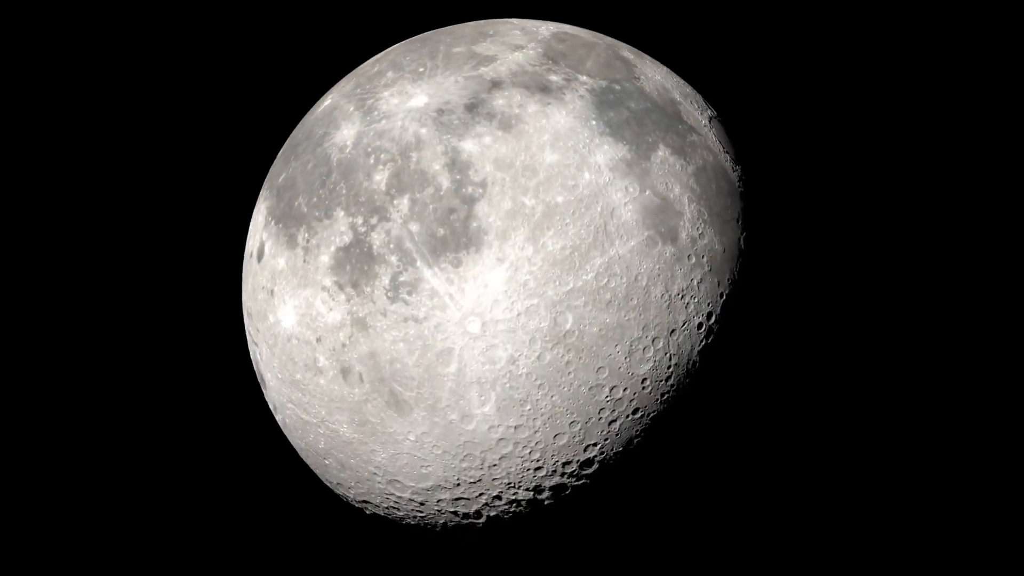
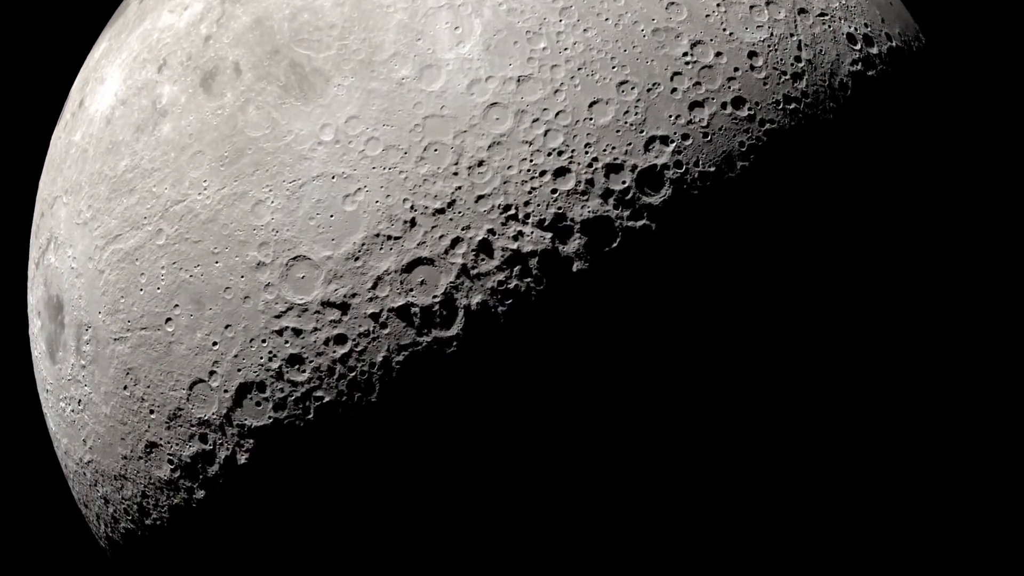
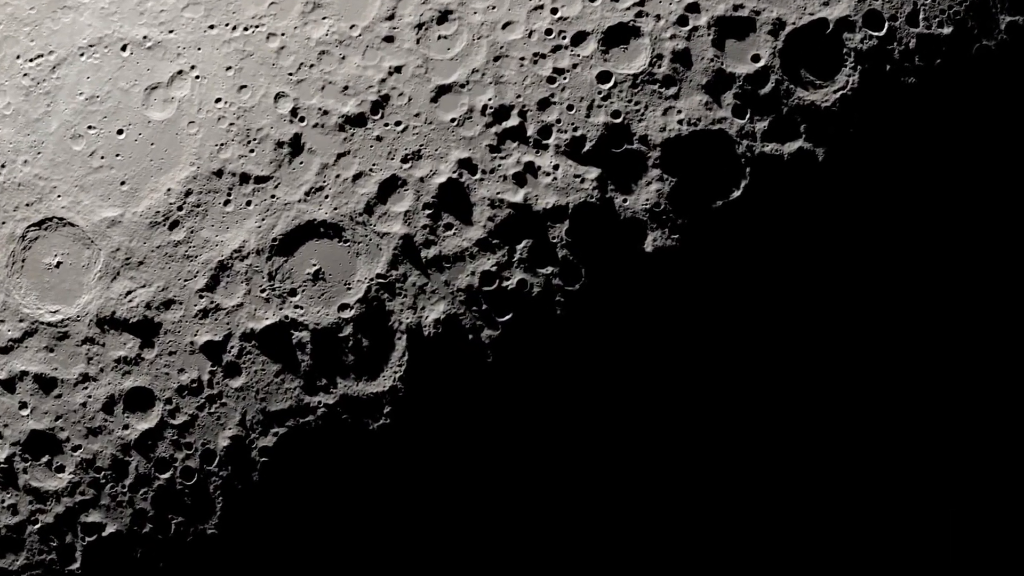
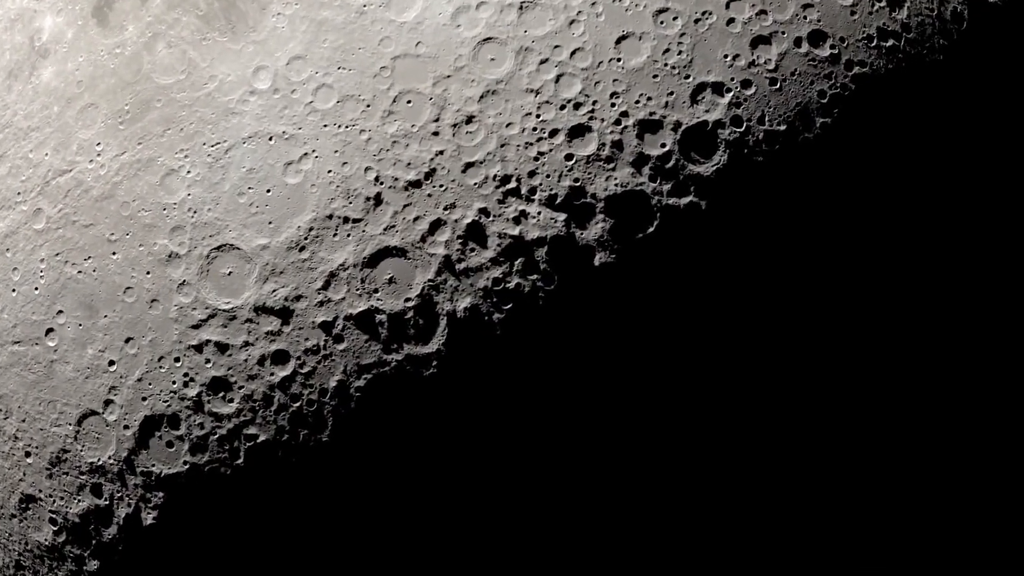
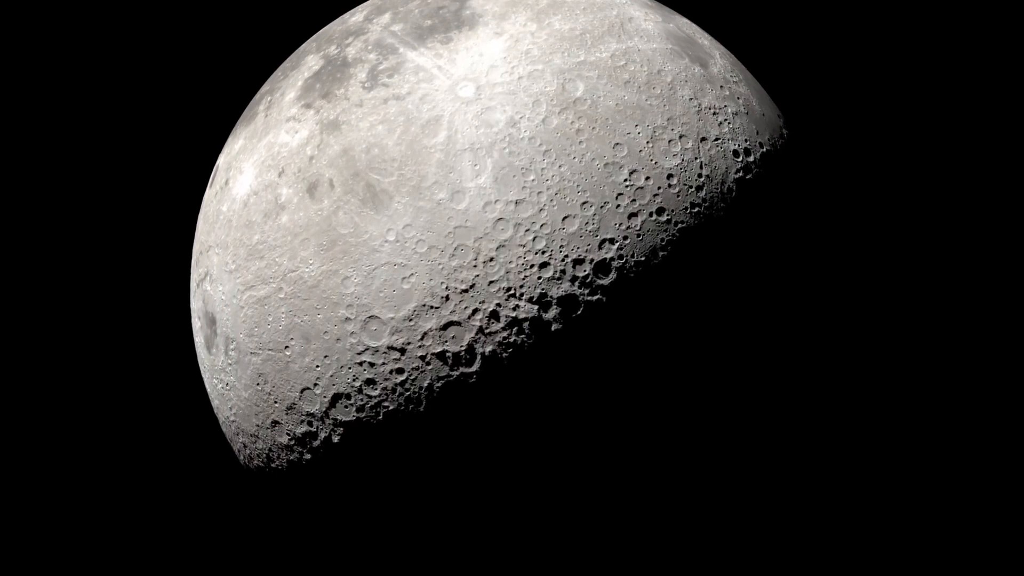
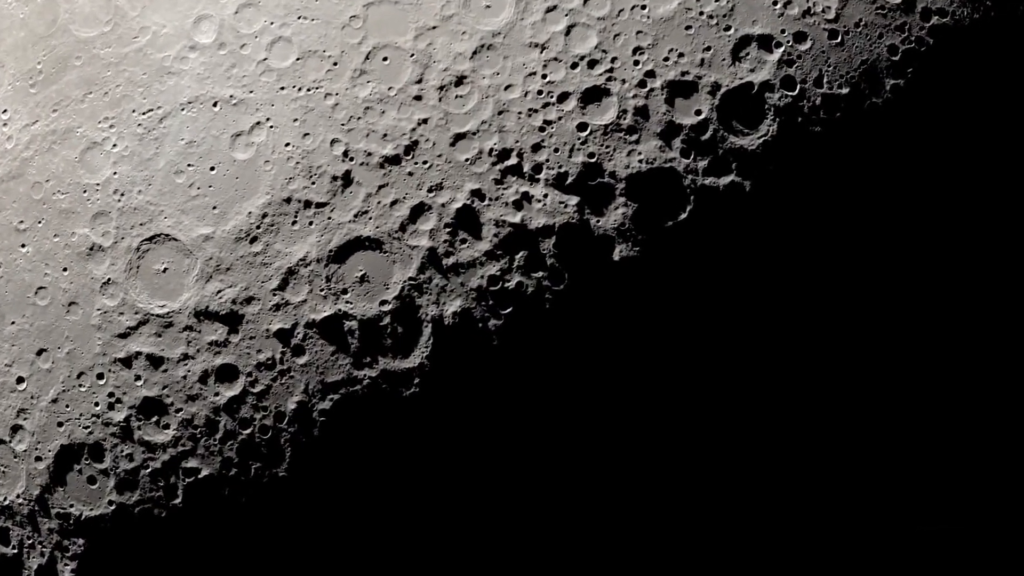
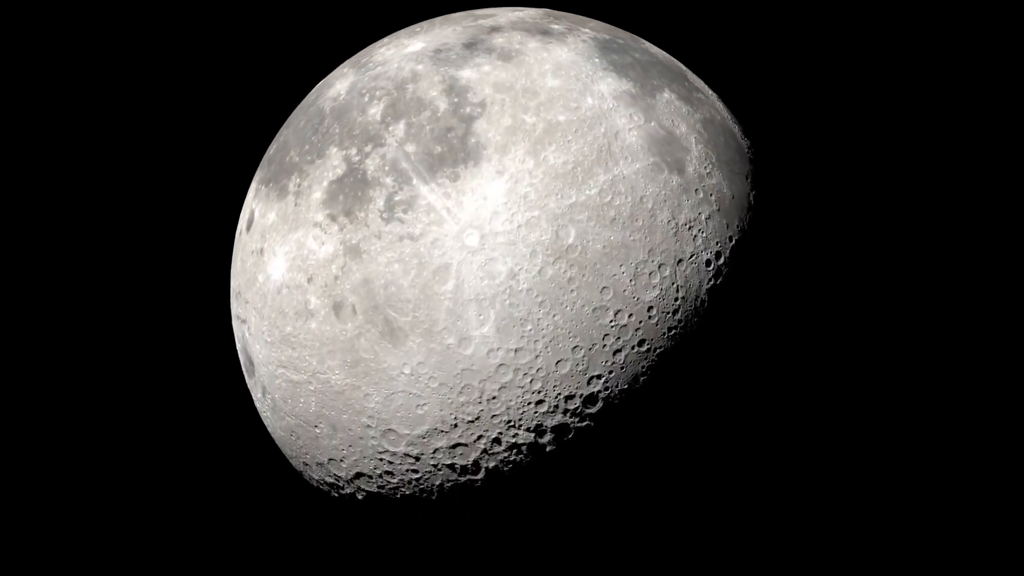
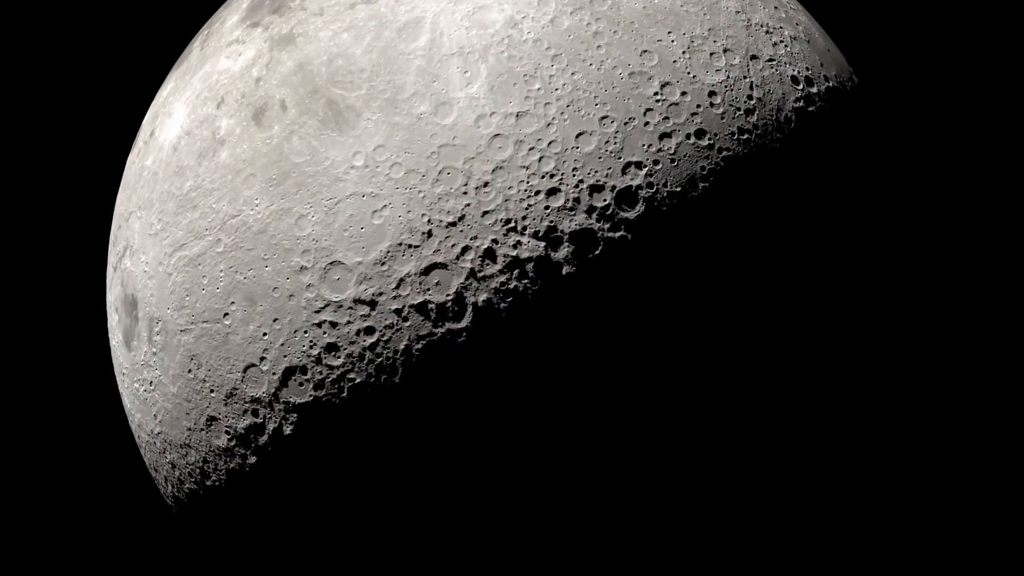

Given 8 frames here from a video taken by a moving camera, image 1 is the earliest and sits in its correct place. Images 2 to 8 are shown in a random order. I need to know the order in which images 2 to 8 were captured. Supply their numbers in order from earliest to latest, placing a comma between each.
7, 5, 8, 2, 4, 6, 3
